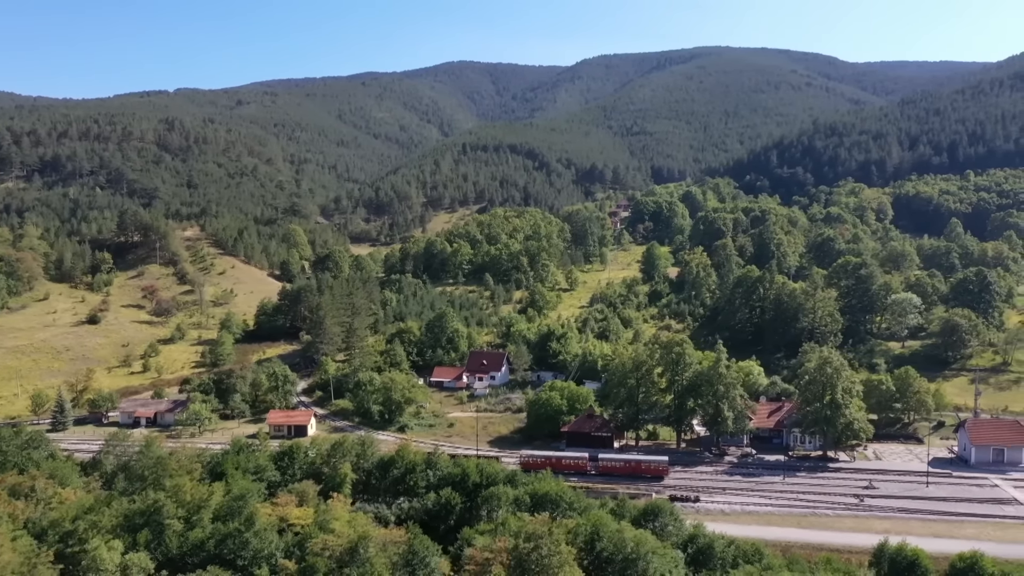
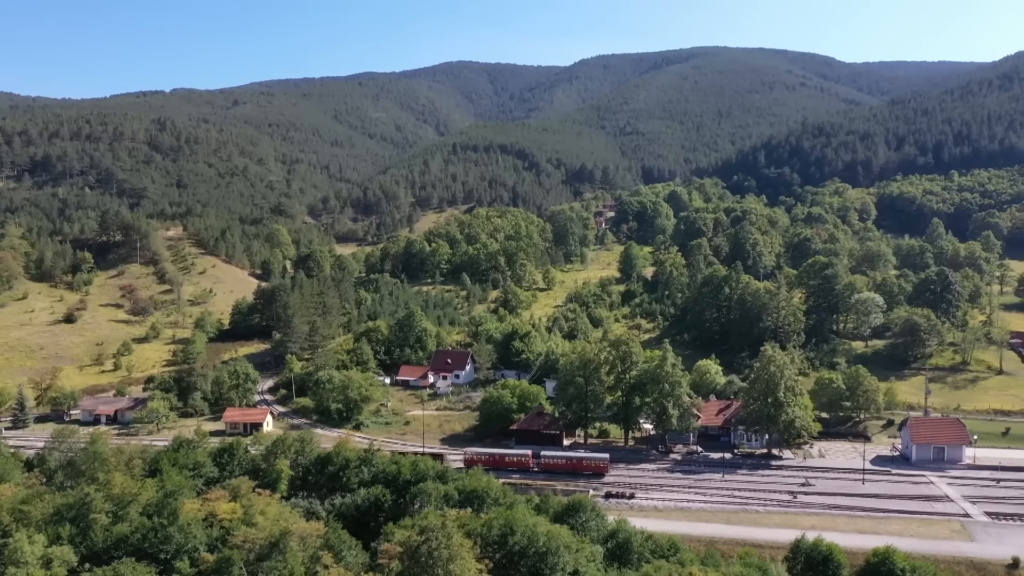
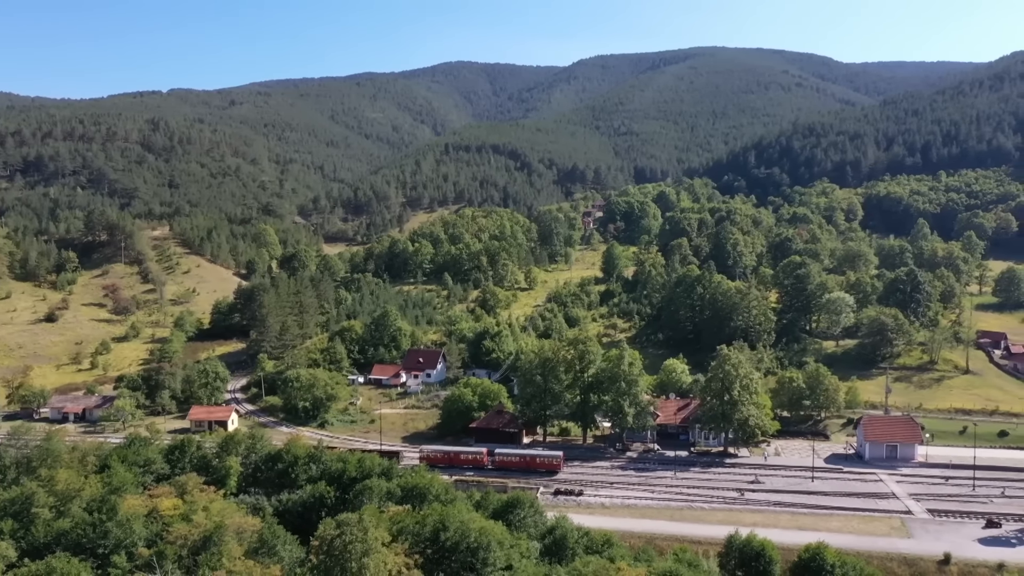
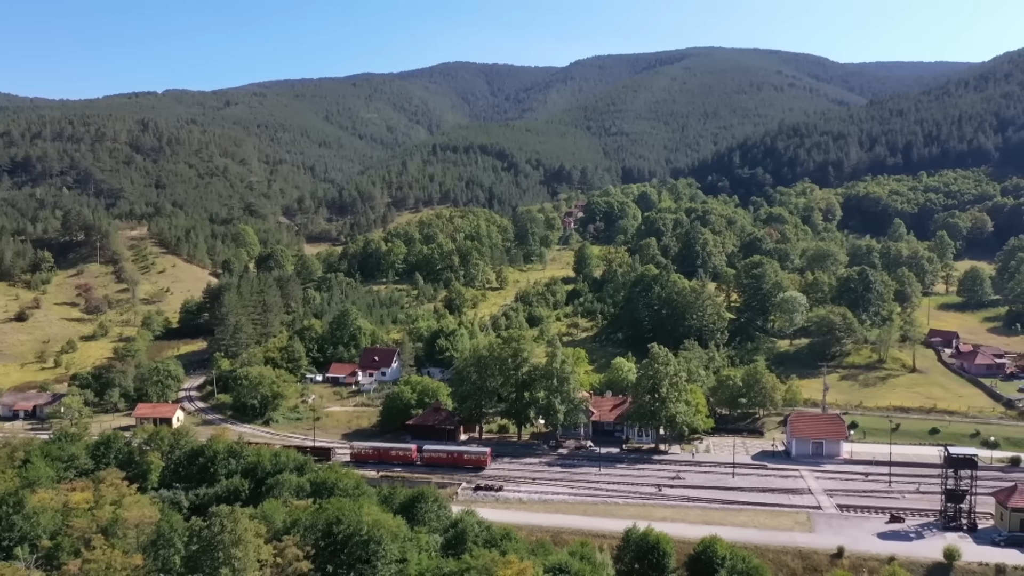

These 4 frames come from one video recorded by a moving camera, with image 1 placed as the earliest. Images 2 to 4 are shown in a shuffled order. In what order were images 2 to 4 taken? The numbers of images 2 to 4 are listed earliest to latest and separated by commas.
2, 3, 4
